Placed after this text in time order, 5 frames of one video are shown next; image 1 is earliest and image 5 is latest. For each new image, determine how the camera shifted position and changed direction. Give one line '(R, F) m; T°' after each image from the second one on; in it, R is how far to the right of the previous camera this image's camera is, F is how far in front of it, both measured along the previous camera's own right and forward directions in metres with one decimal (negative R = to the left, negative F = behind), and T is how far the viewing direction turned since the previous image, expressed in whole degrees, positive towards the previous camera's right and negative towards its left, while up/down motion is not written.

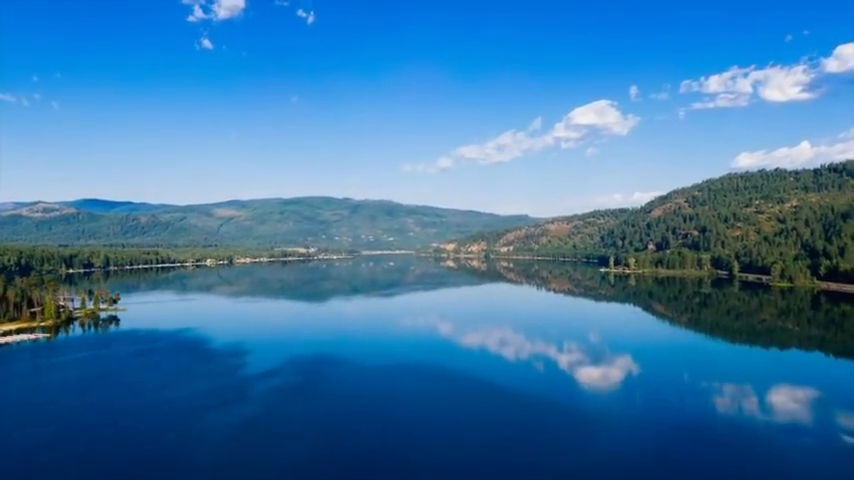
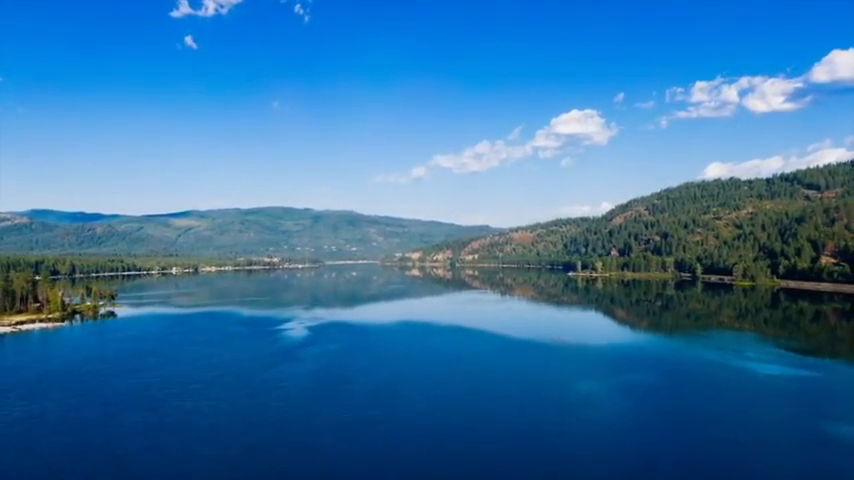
(-2.9, -1.4) m; +4°
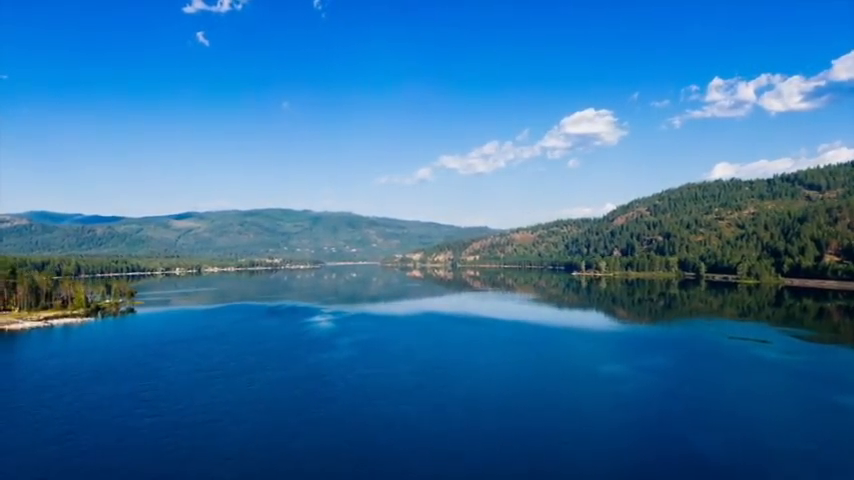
(-1.4, -0.7) m; +1°
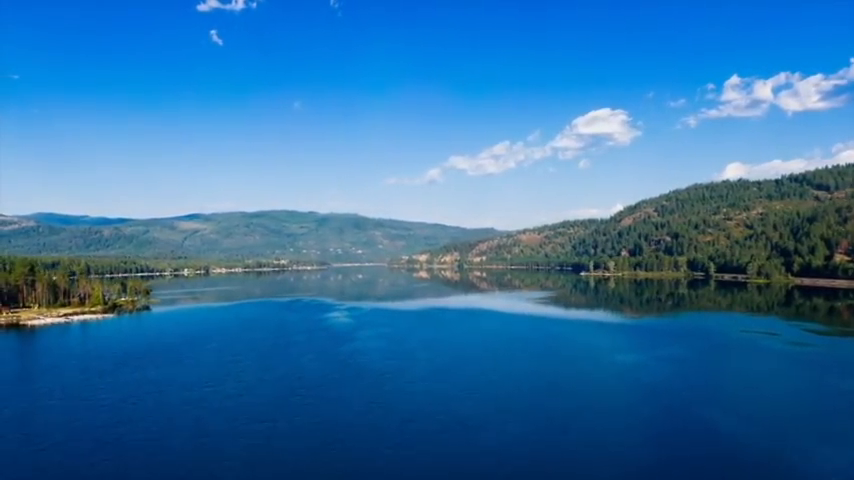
(-0.9, -0.4) m; 0°
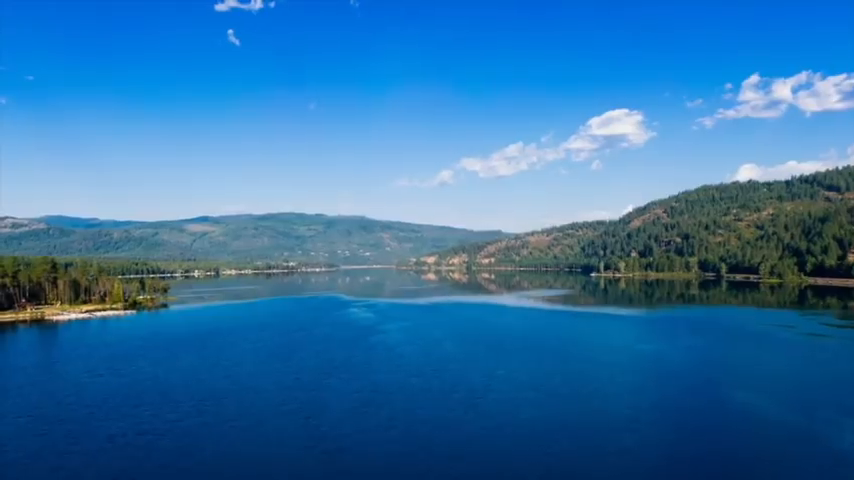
(-1.0, -0.5) m; 0°
